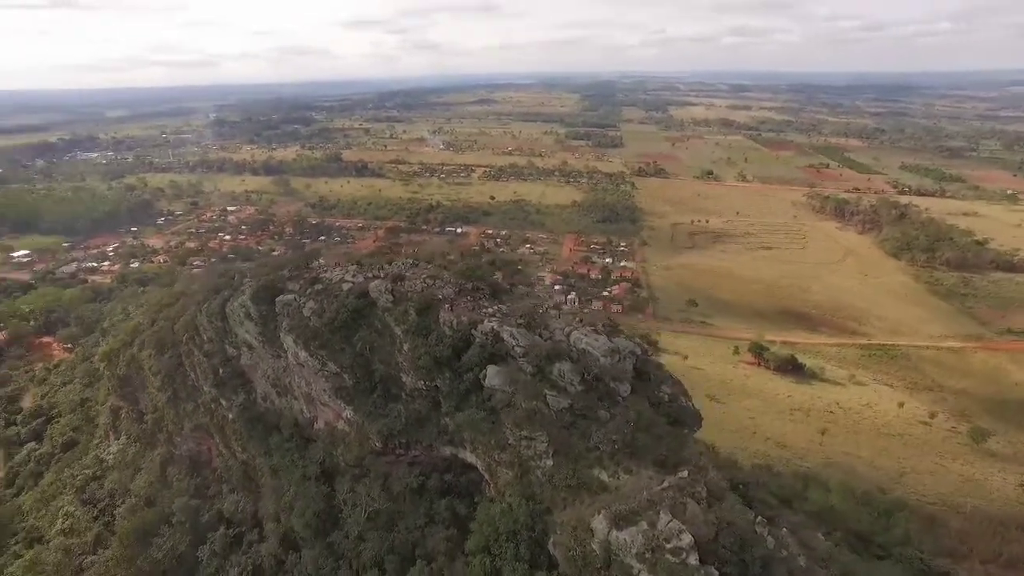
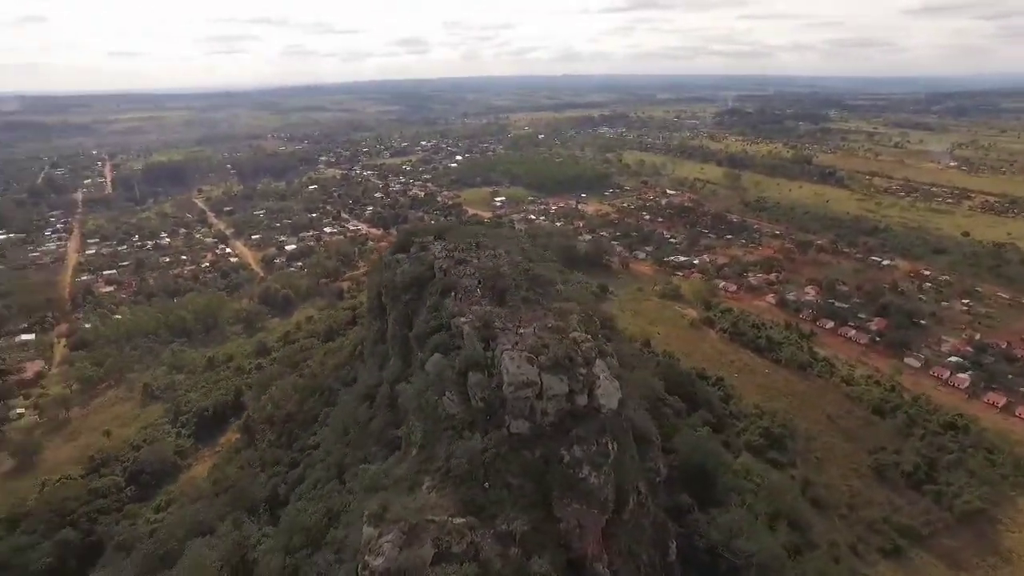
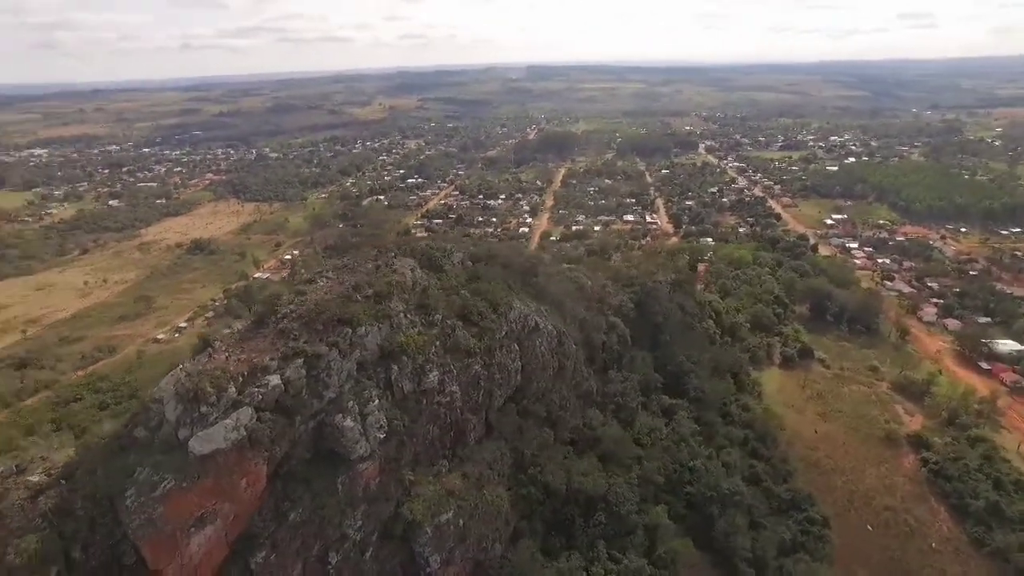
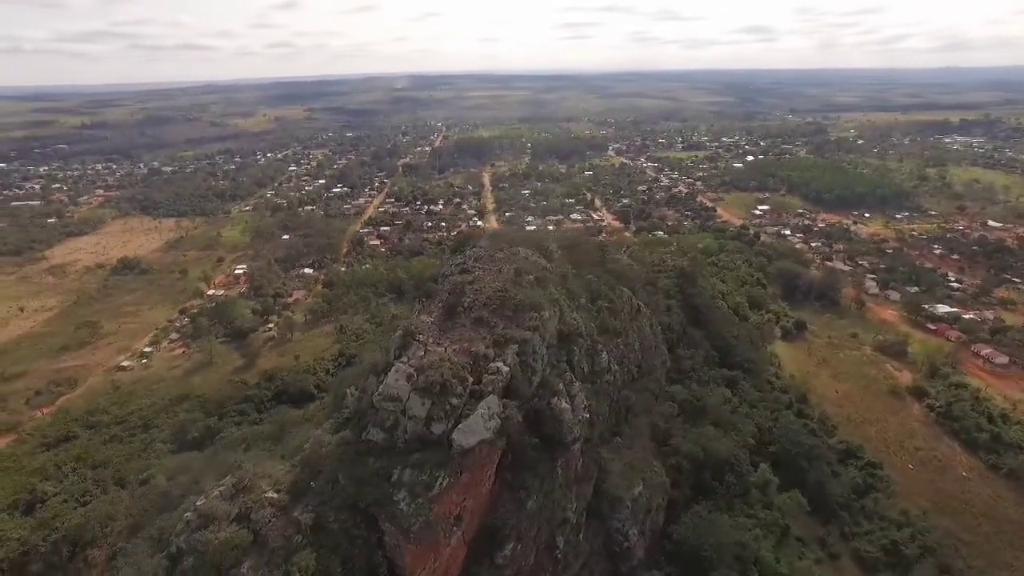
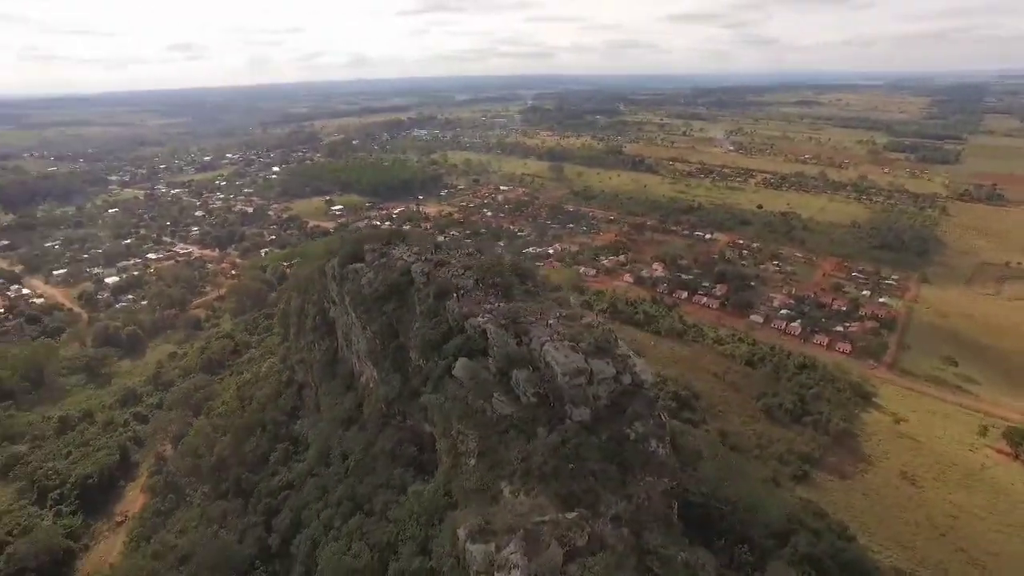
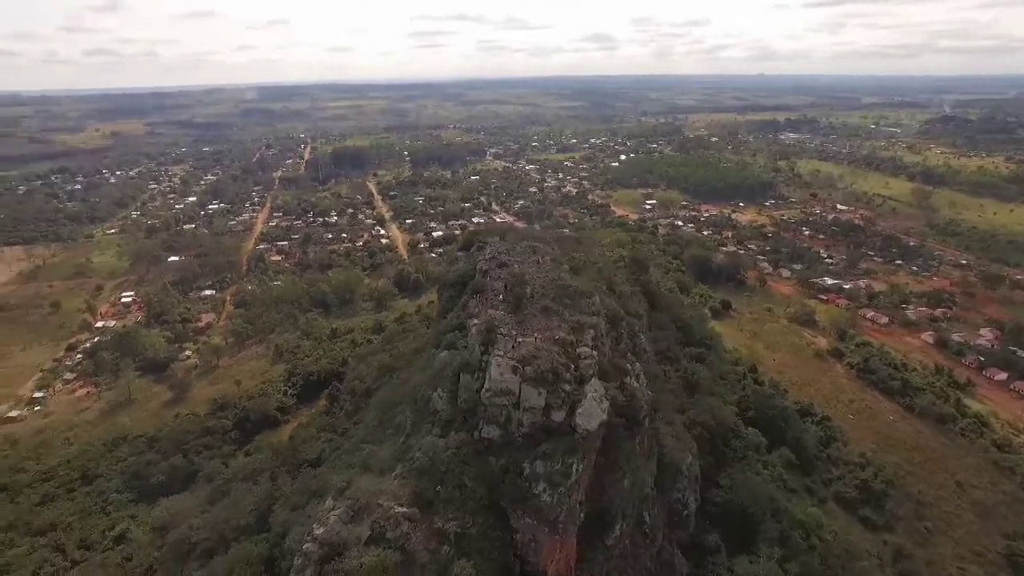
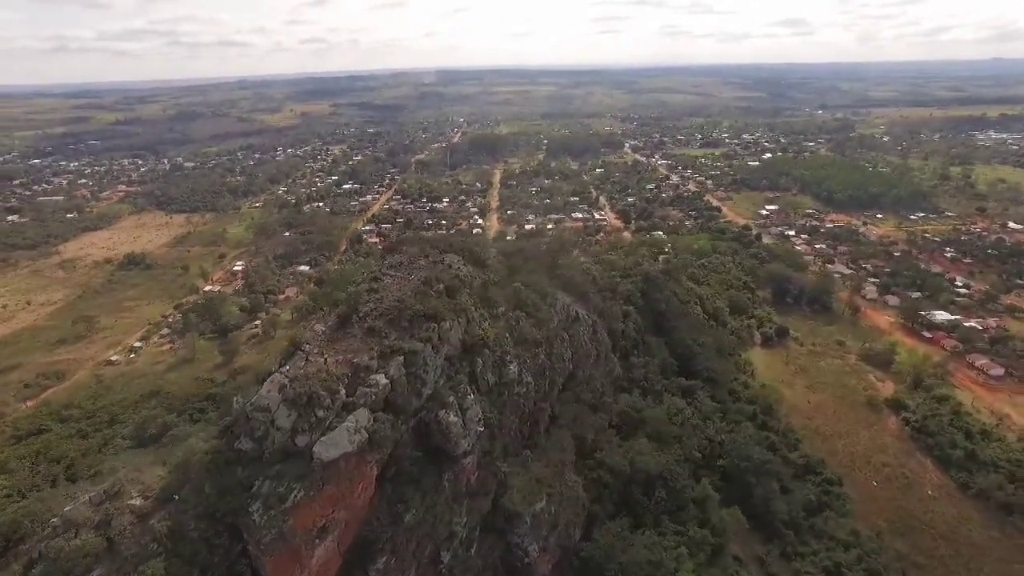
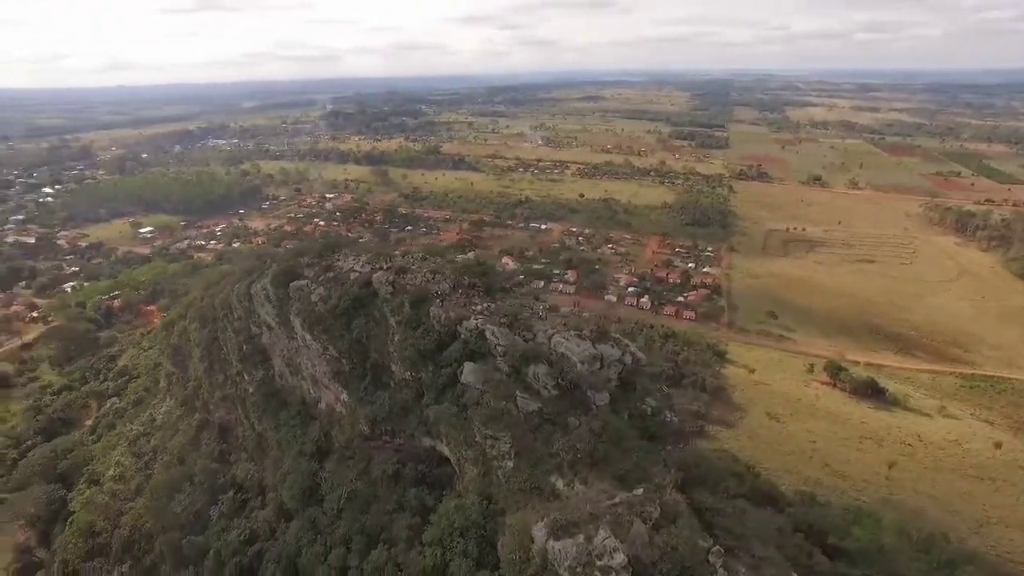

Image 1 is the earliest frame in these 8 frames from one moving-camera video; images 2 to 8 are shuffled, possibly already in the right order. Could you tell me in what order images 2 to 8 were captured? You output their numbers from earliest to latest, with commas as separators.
8, 5, 2, 6, 4, 7, 3
